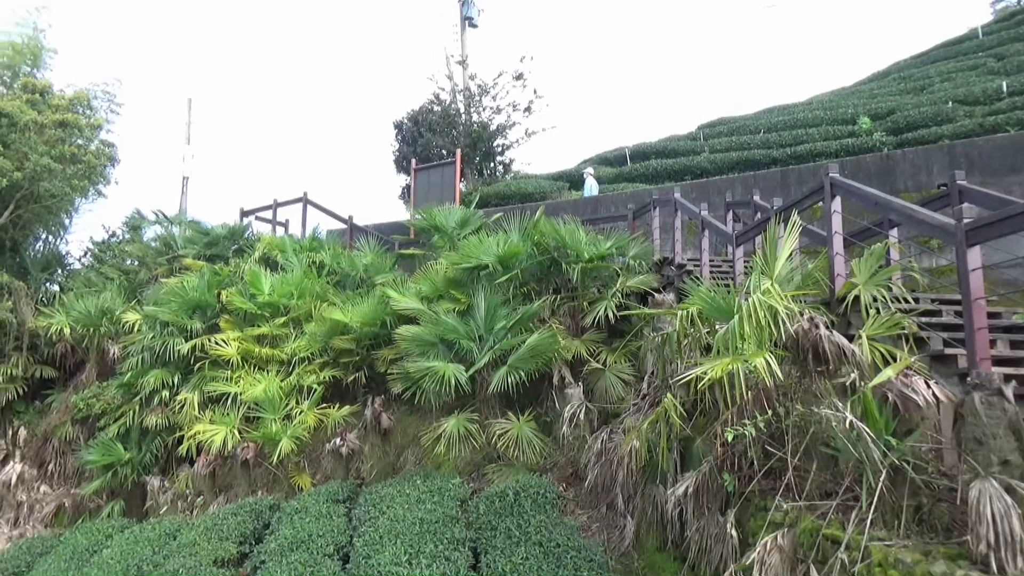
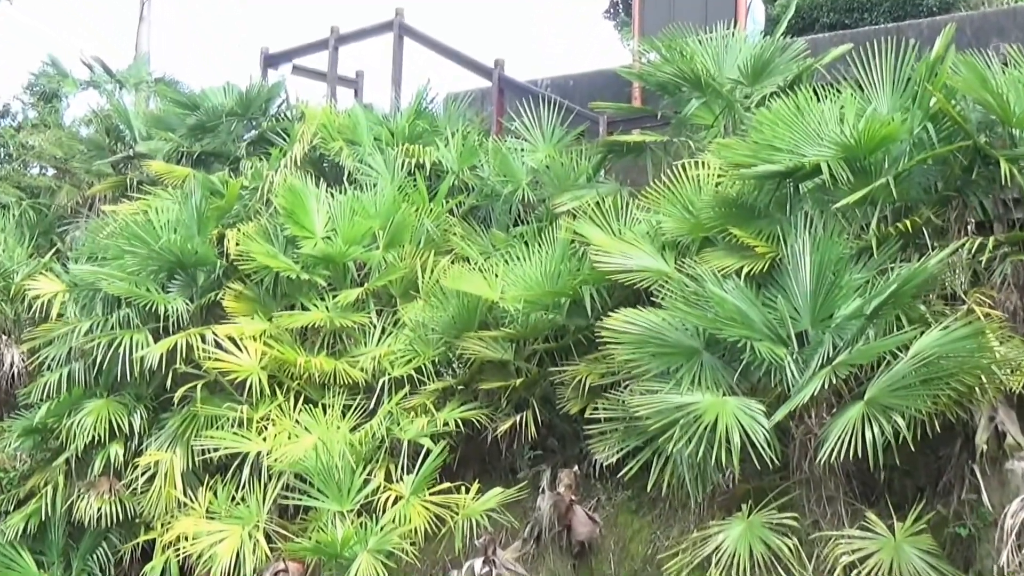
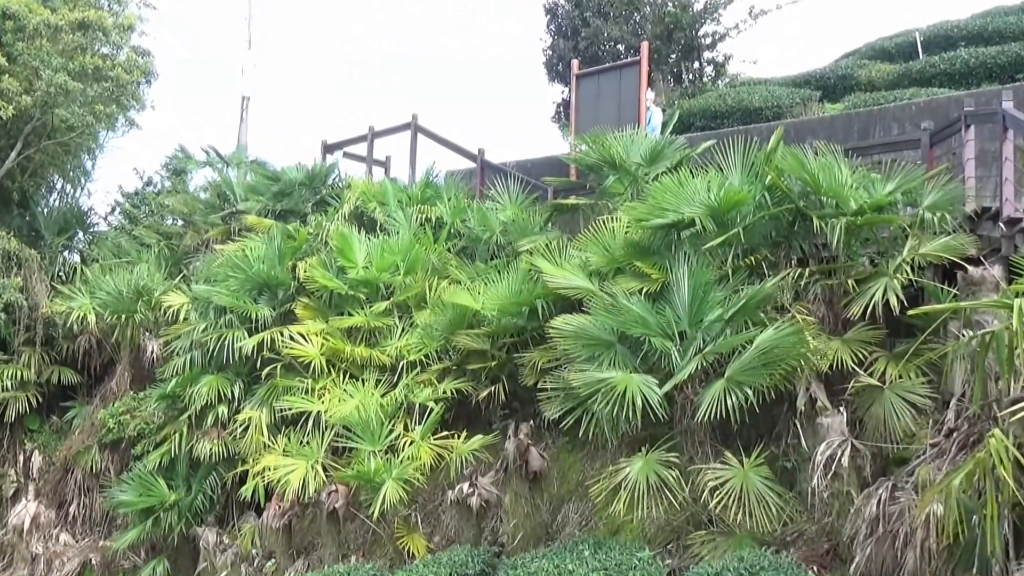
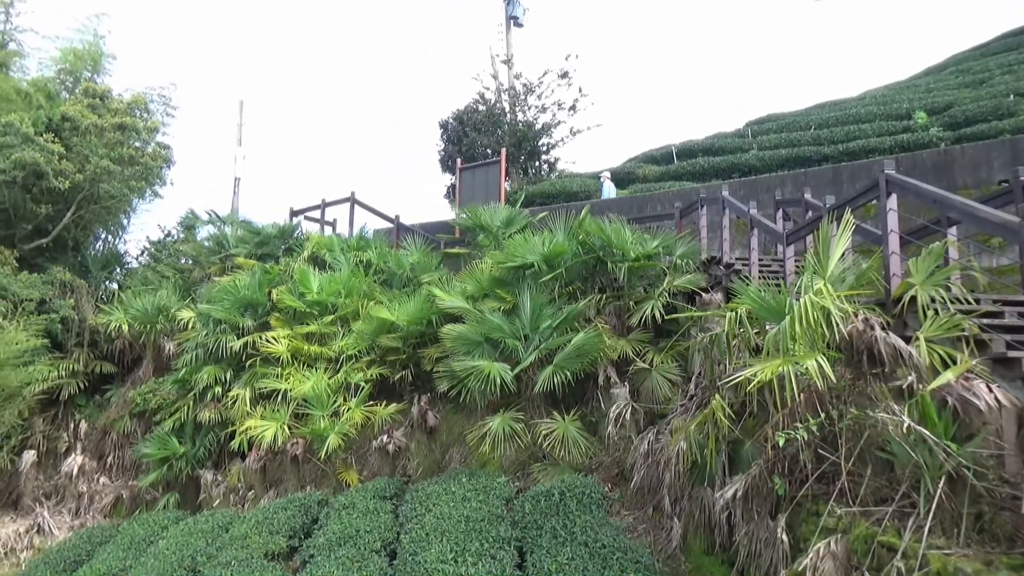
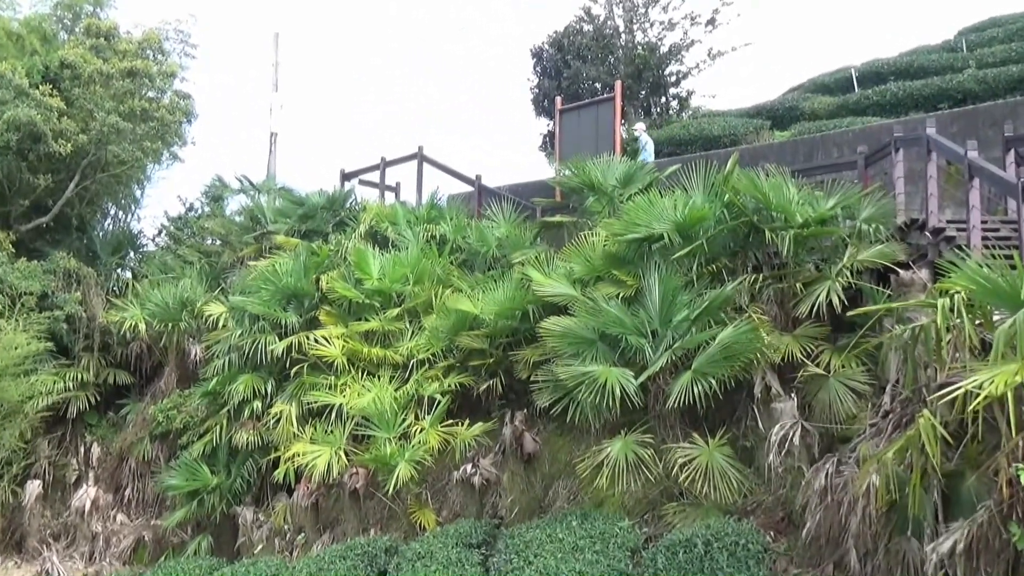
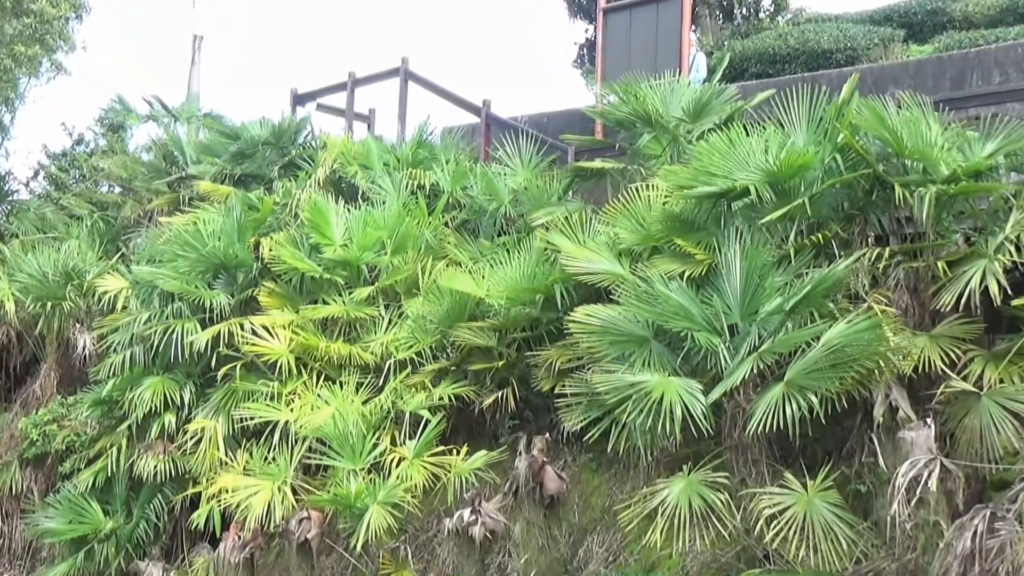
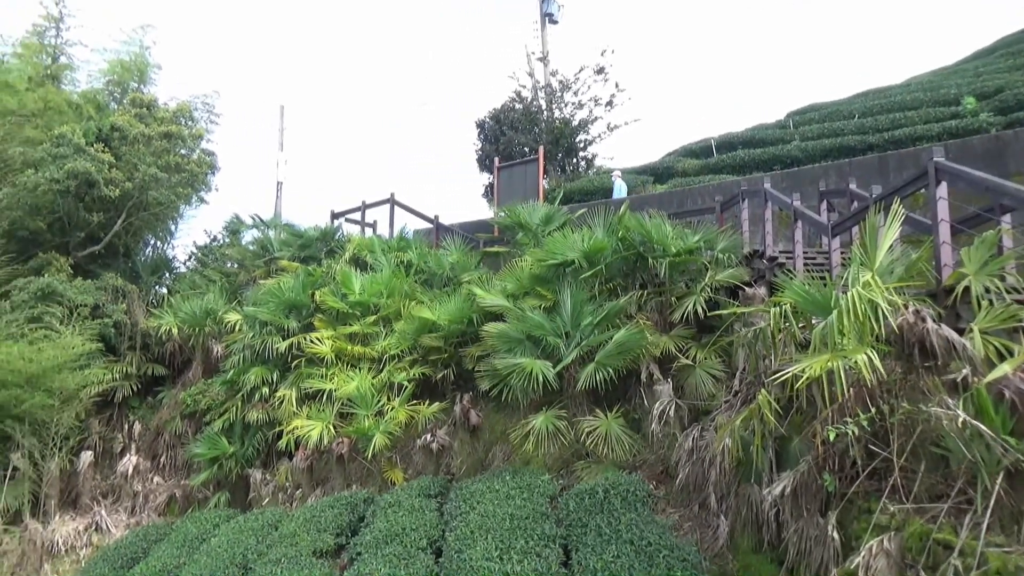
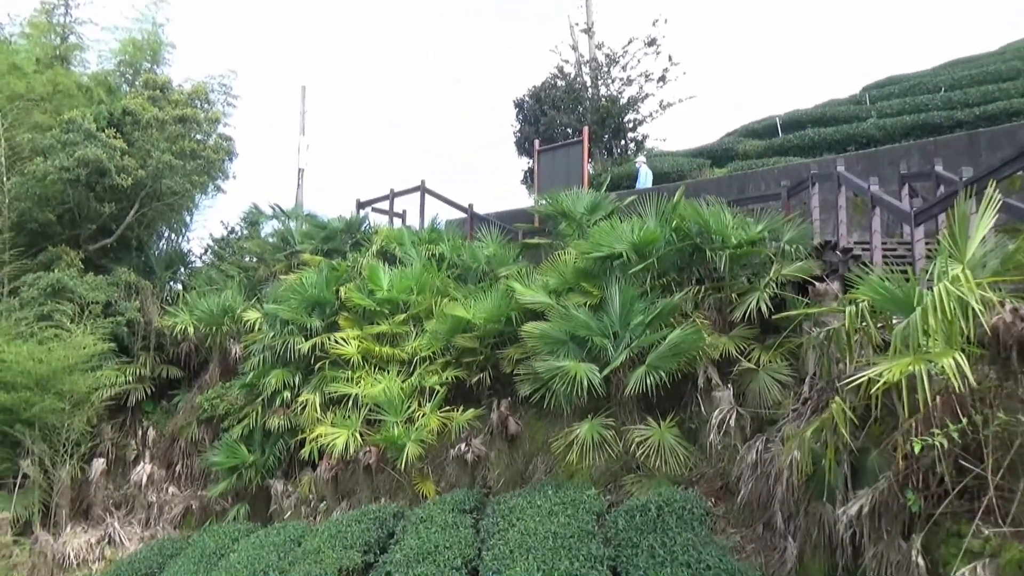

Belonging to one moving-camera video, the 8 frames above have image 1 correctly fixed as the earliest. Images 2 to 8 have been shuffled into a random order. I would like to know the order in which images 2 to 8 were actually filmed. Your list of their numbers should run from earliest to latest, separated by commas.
4, 7, 8, 5, 3, 6, 2
